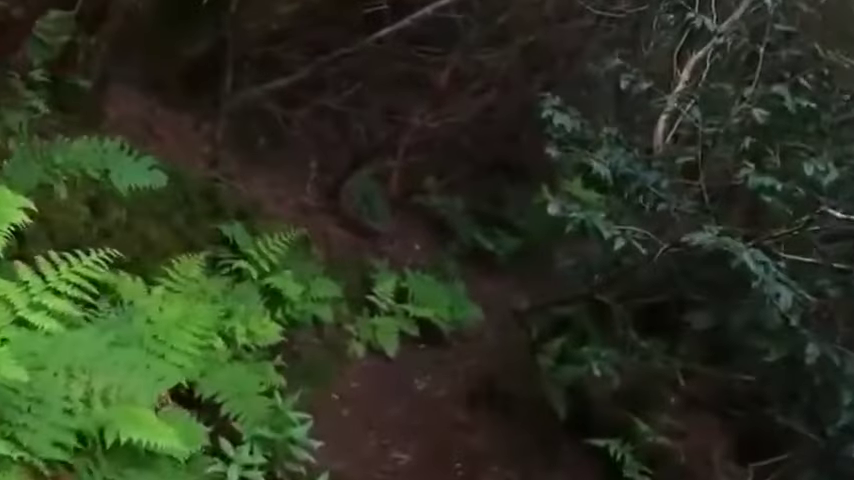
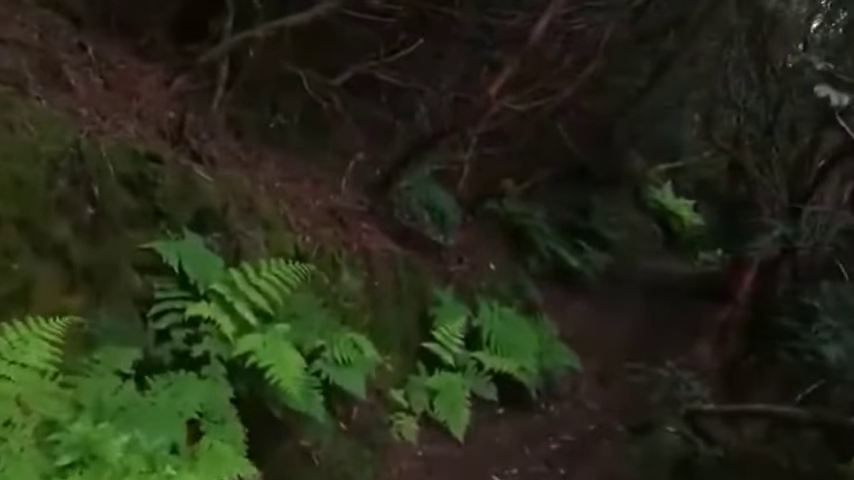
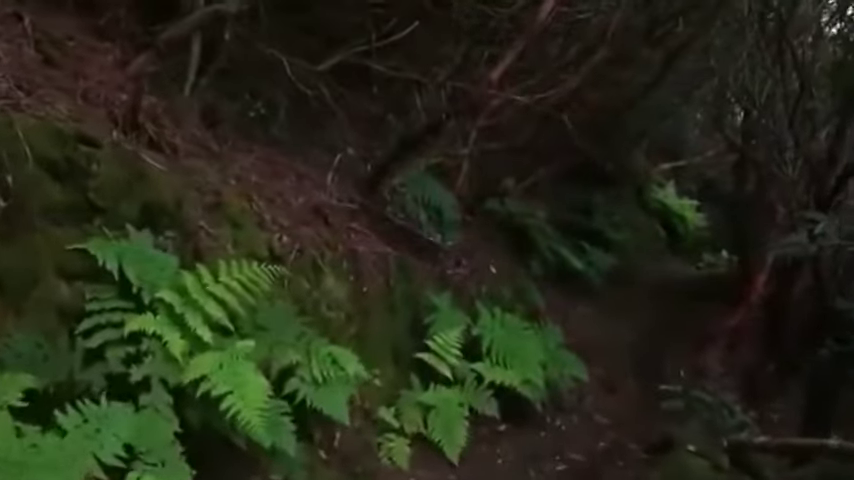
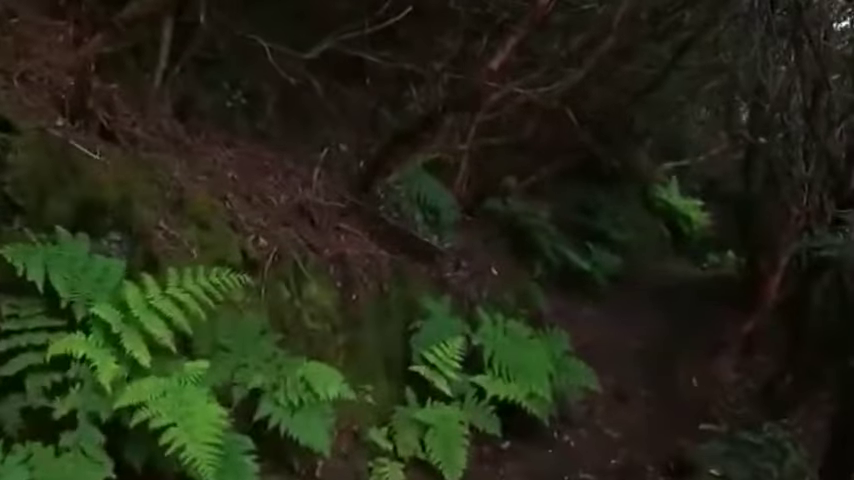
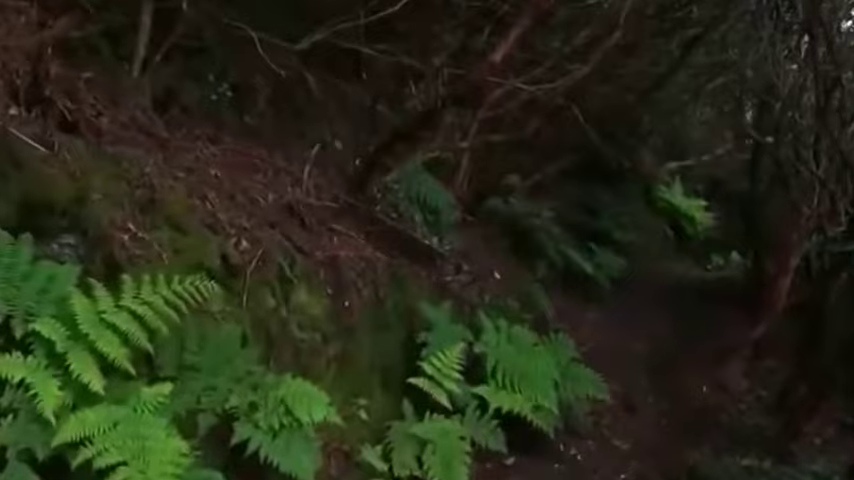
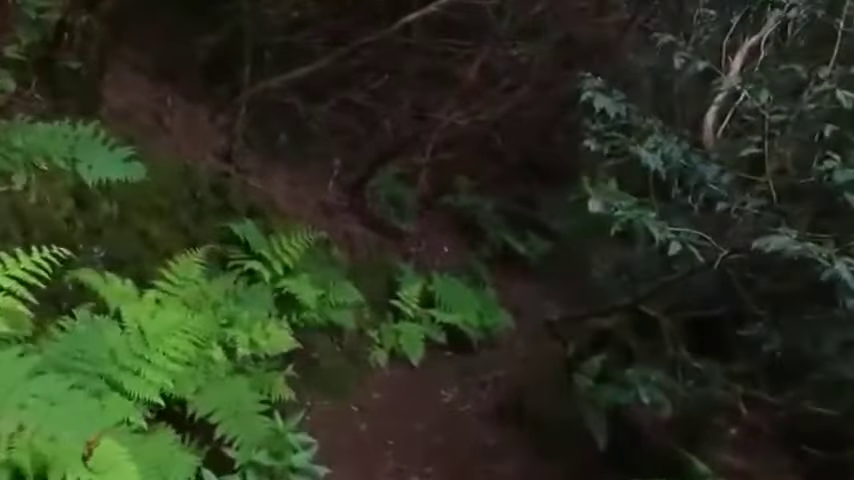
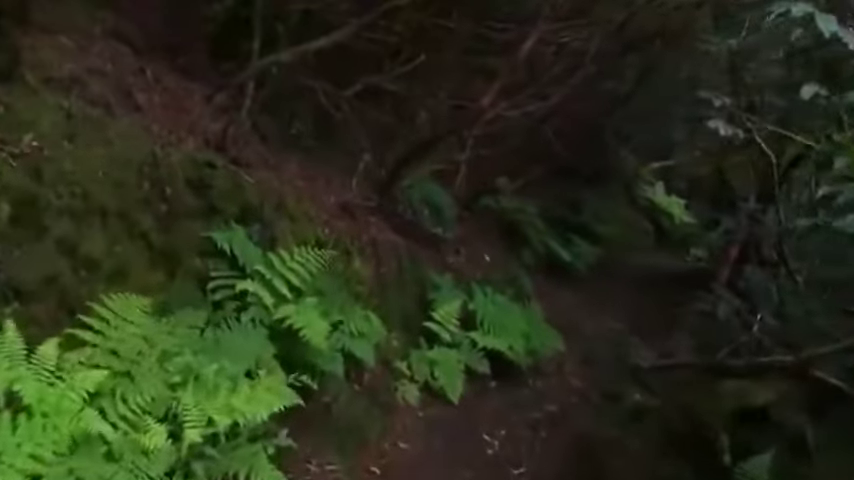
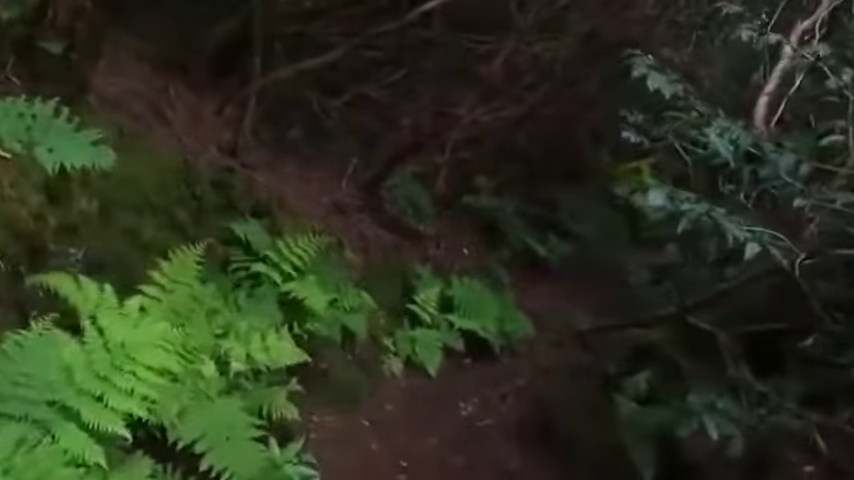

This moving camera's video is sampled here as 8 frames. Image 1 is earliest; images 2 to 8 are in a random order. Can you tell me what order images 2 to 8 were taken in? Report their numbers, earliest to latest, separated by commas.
6, 8, 7, 2, 3, 4, 5
